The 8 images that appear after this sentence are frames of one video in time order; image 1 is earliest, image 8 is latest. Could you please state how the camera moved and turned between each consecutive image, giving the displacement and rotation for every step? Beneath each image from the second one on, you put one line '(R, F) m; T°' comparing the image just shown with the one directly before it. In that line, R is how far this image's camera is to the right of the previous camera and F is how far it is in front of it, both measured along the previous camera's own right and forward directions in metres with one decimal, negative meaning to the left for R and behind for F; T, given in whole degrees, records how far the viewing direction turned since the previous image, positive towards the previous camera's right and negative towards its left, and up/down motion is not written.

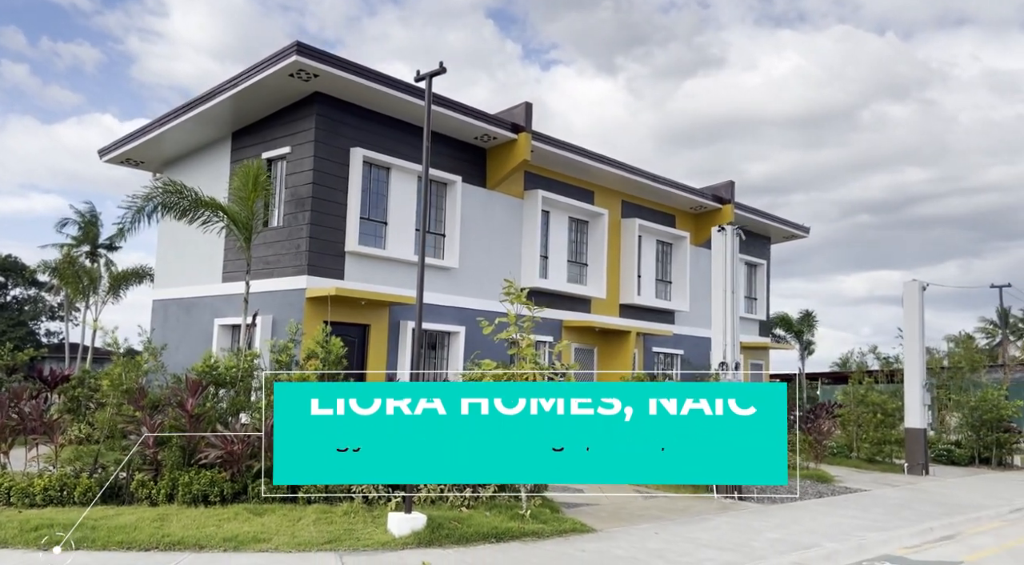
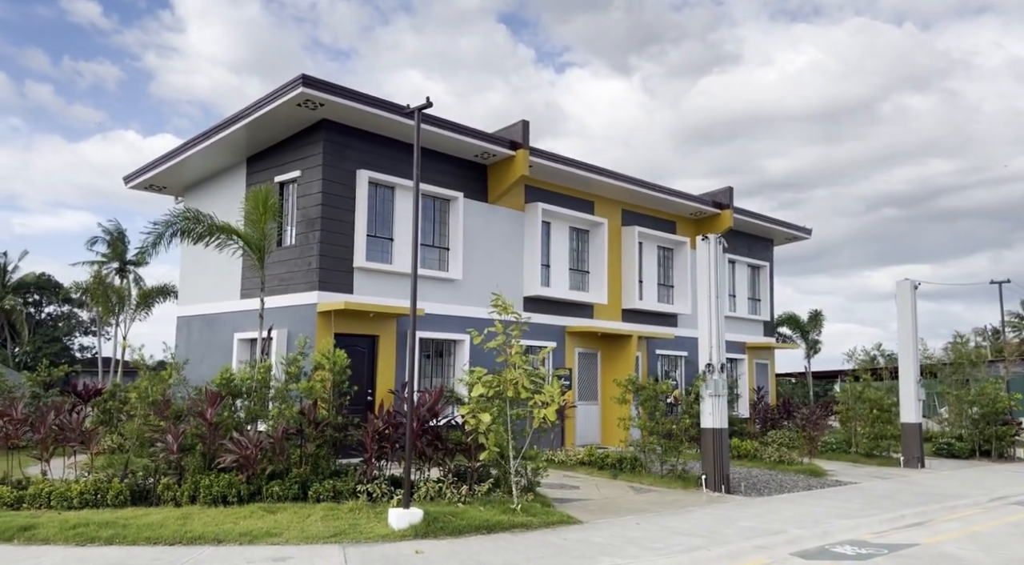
(+0.4, -0.8) m; -1°
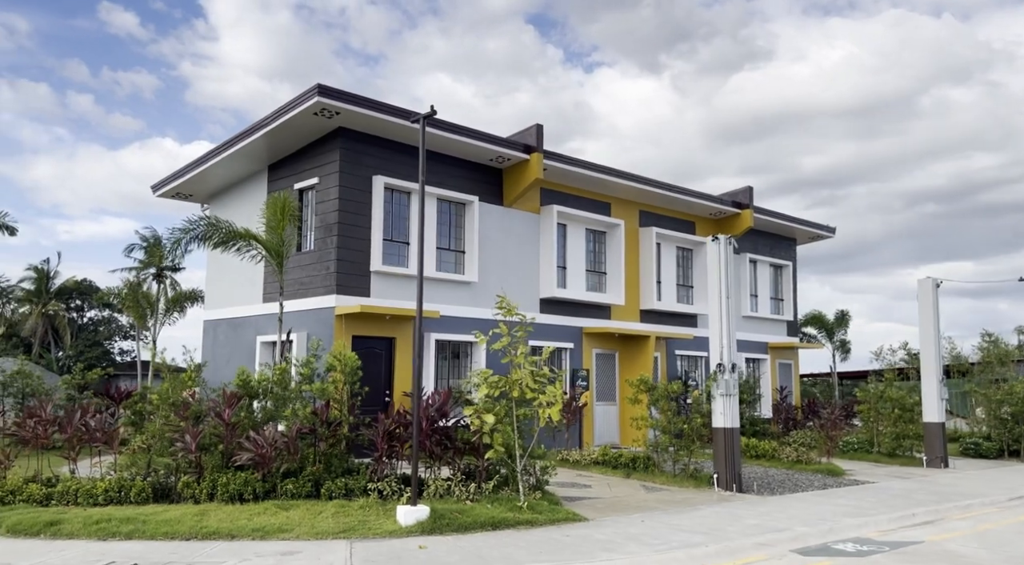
(+0.3, -0.2) m; -2°
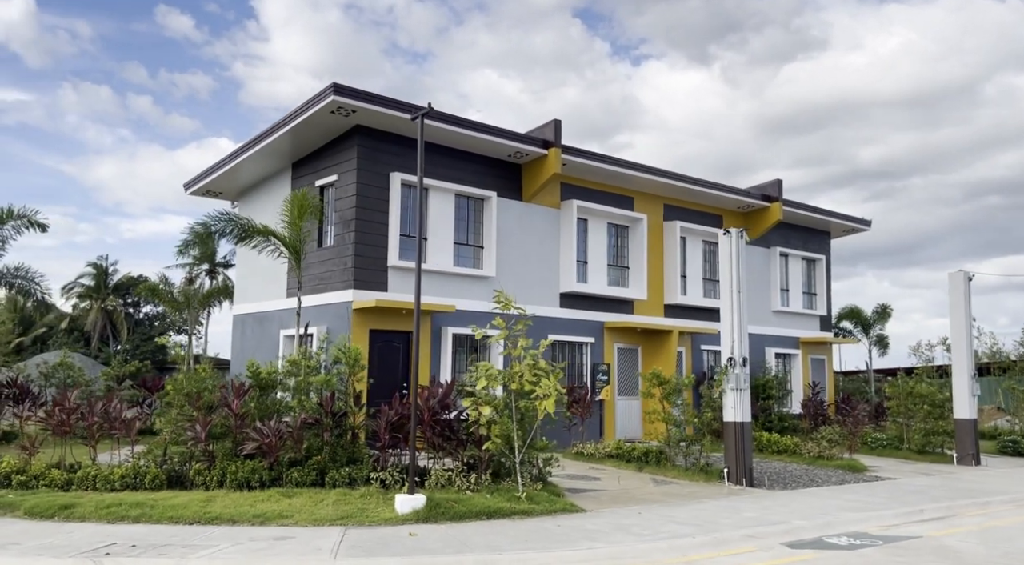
(+0.6, -0.1) m; -3°
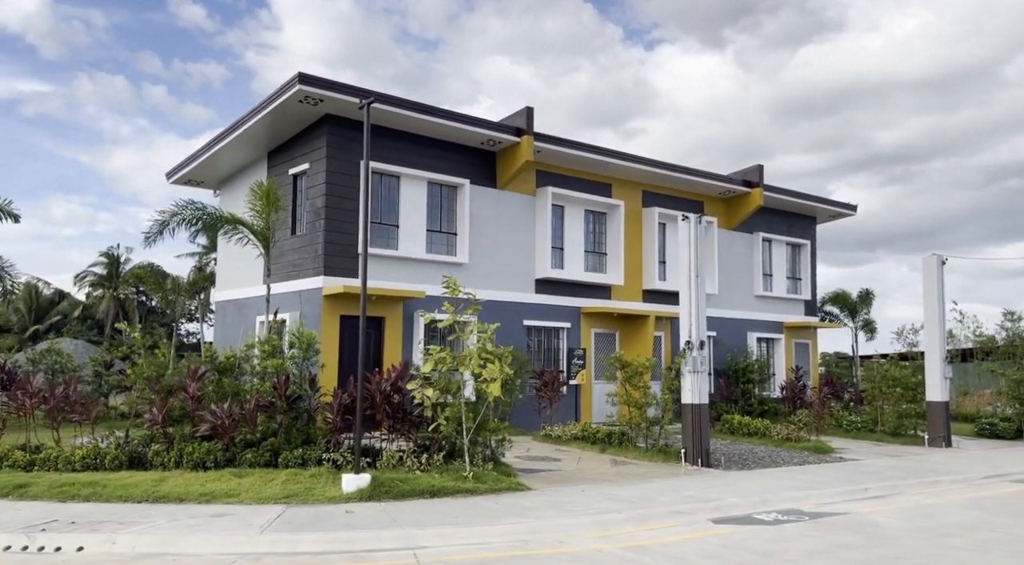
(+0.8, -0.2) m; -1°
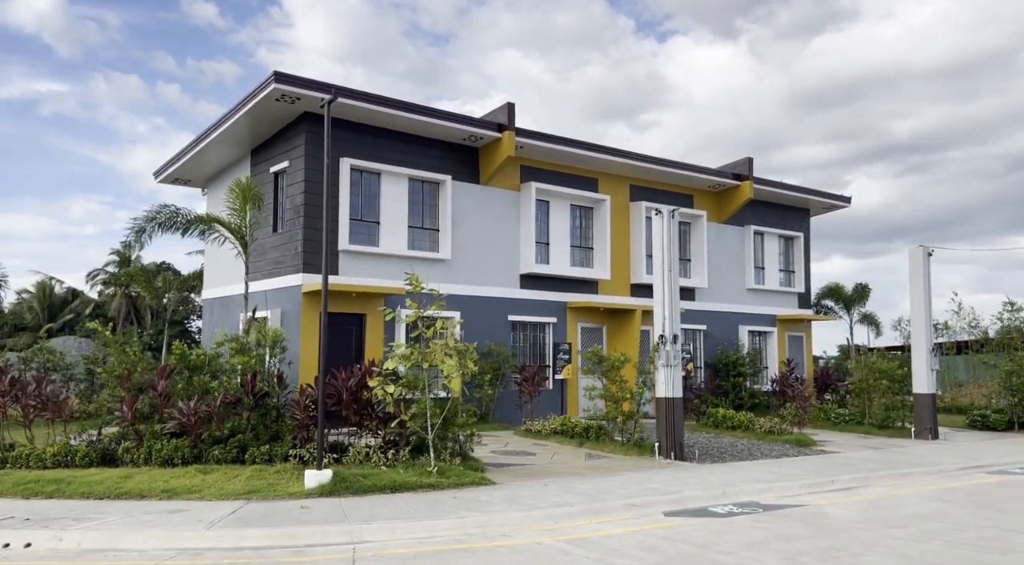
(+0.6, 0.0) m; -1°
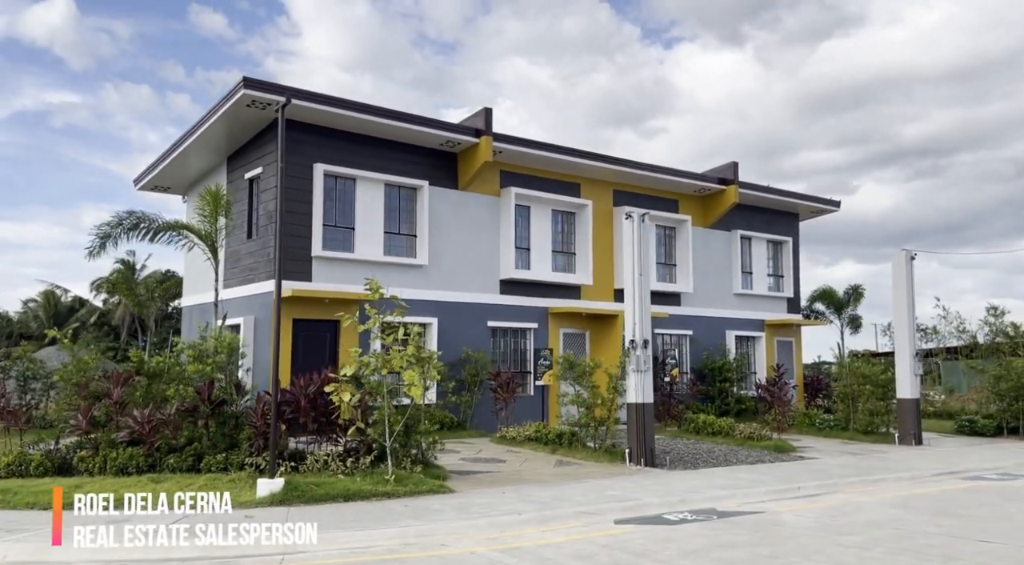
(+0.6, +0.1) m; 0°
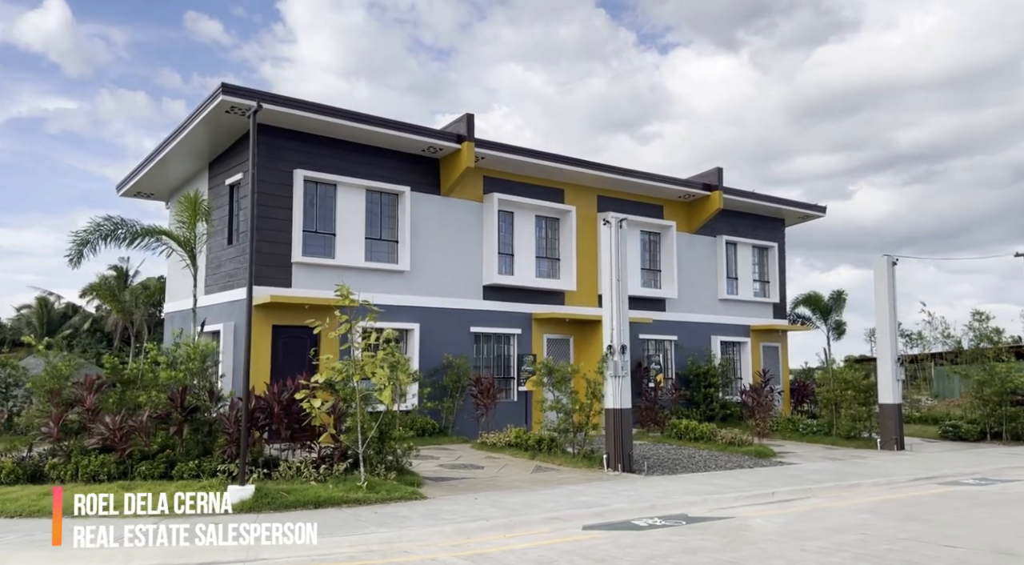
(+0.3, 0.0) m; 0°
